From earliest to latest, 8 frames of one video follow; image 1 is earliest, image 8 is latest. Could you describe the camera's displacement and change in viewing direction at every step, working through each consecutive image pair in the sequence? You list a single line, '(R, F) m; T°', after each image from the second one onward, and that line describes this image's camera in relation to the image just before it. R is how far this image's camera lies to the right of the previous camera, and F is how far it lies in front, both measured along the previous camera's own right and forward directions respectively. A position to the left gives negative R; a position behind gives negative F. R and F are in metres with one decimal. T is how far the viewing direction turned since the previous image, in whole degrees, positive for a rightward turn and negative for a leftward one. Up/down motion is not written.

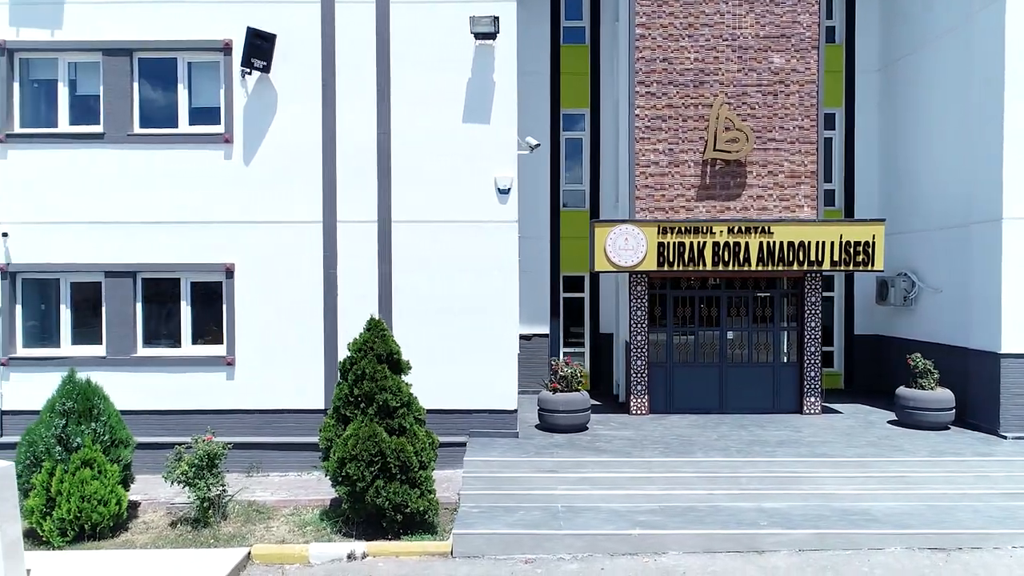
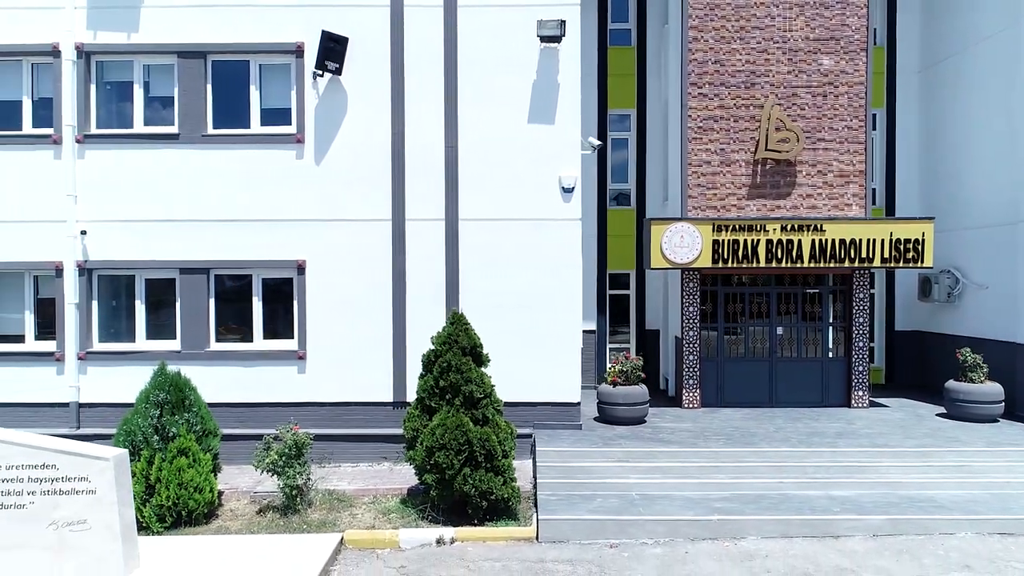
(-0.9, -0.3) m; 0°
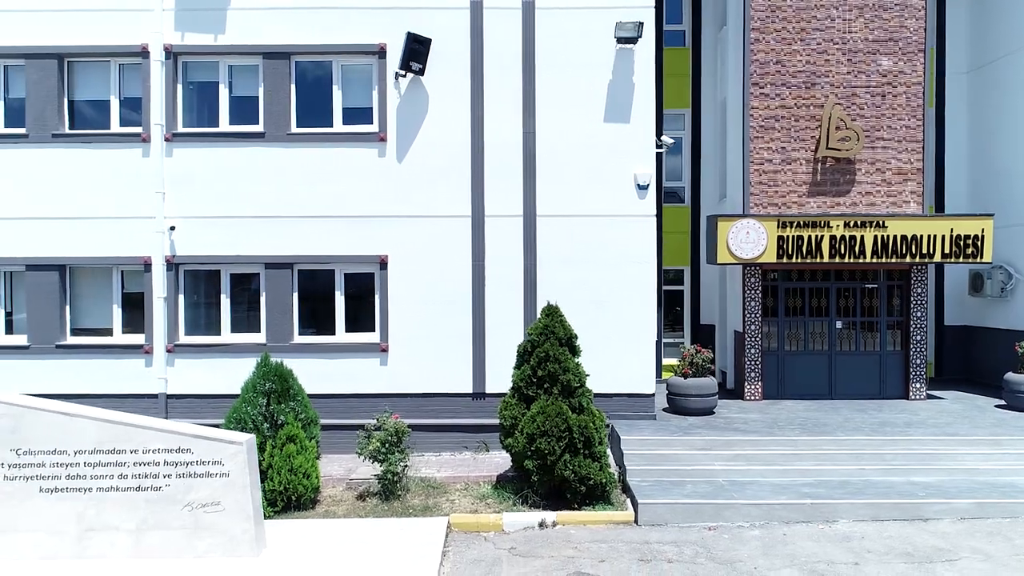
(-1.1, -0.3) m; 0°
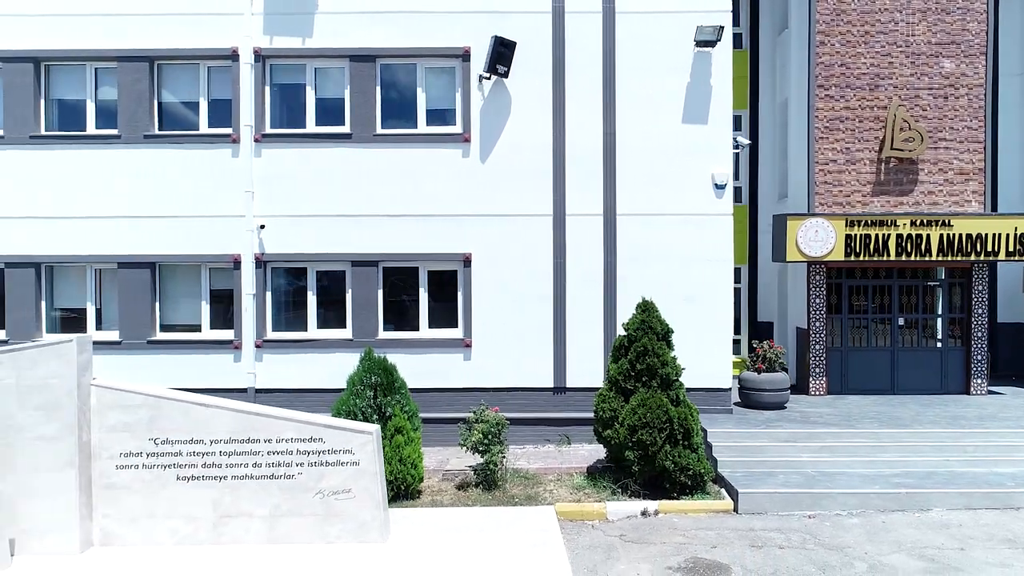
(-1.2, -0.3) m; 0°
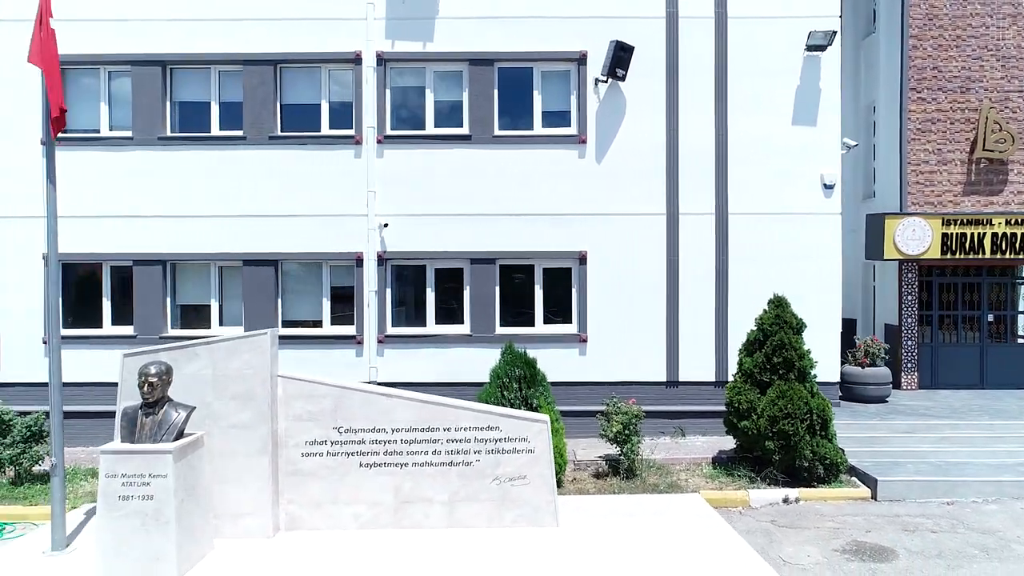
(-1.8, -0.3) m; 0°
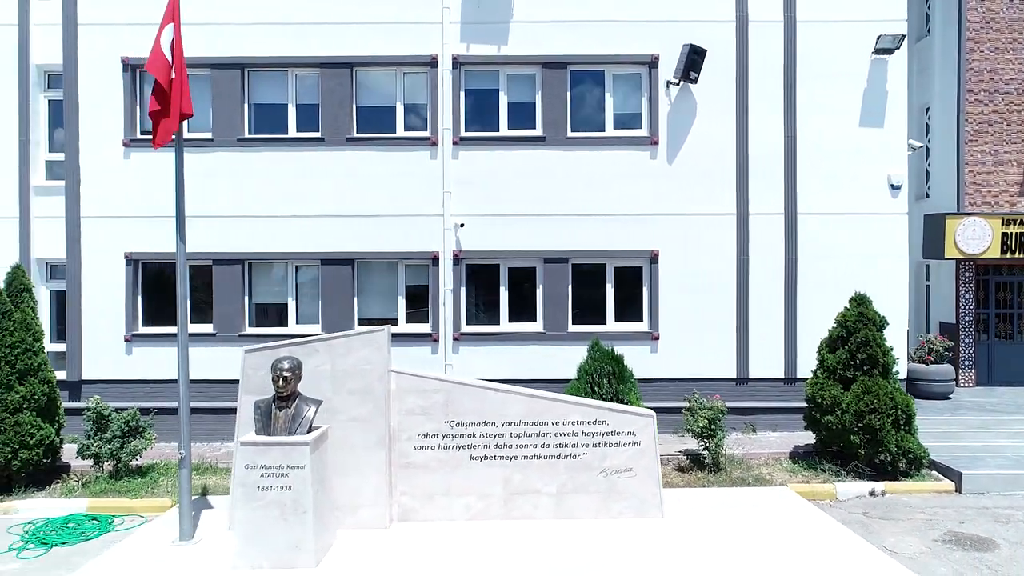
(-1.2, -0.2) m; 0°
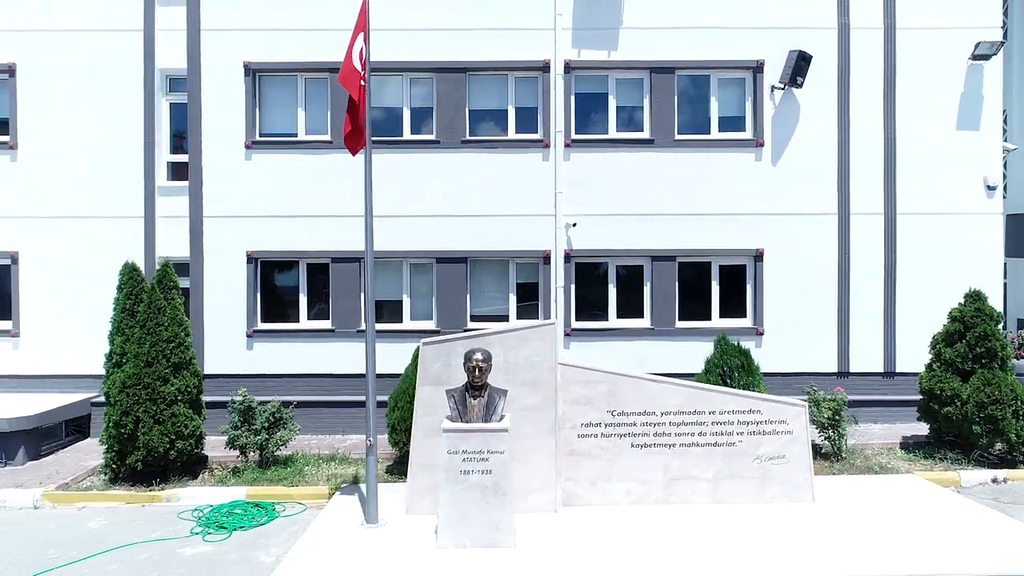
(-1.9, -0.4) m; 0°
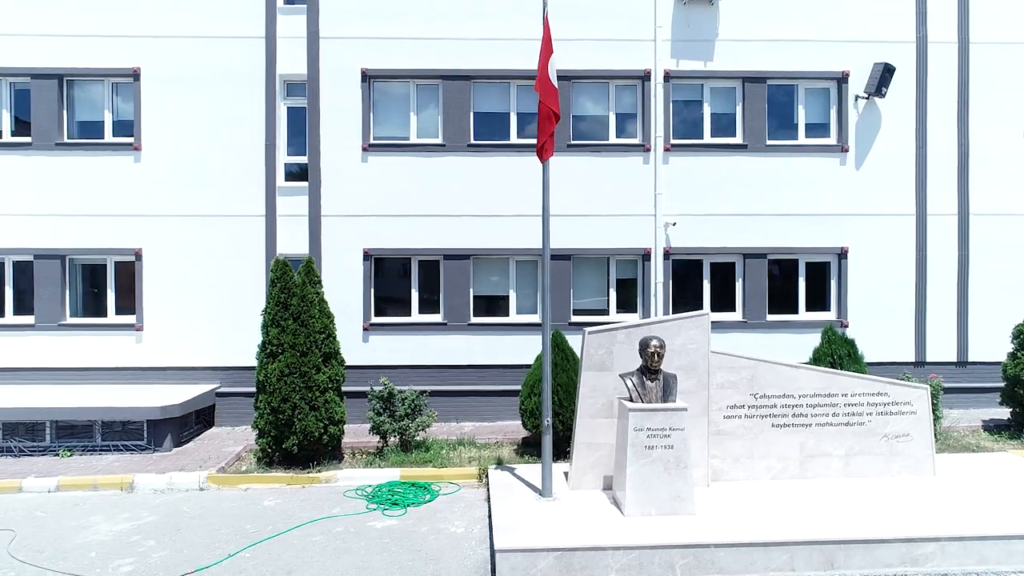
(-2.2, -0.7) m; +2°
